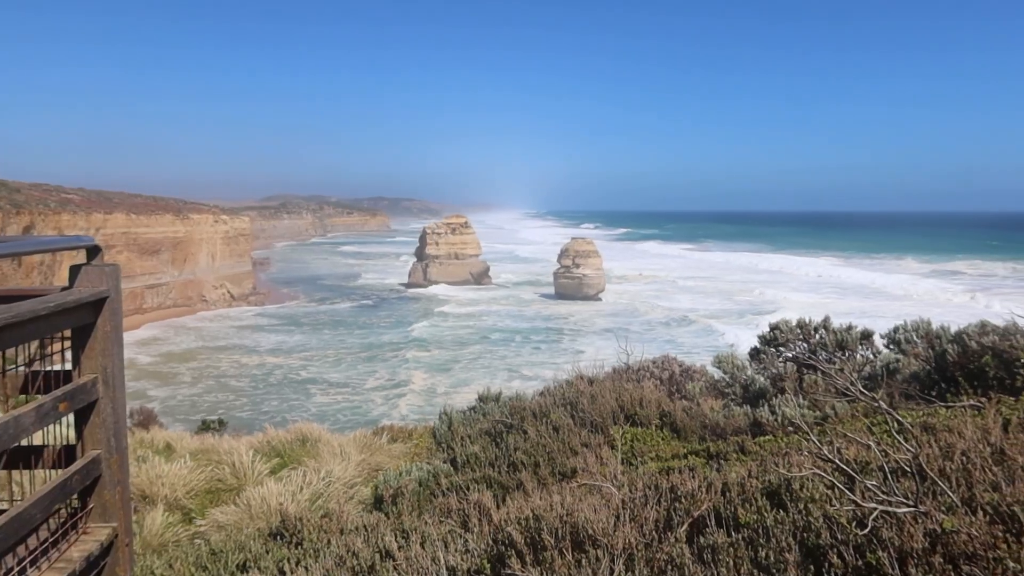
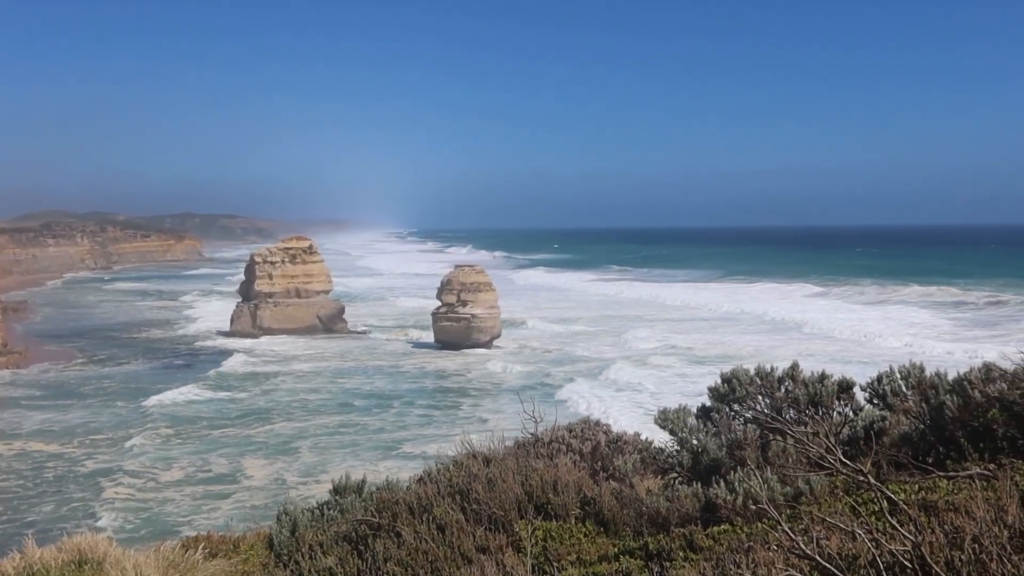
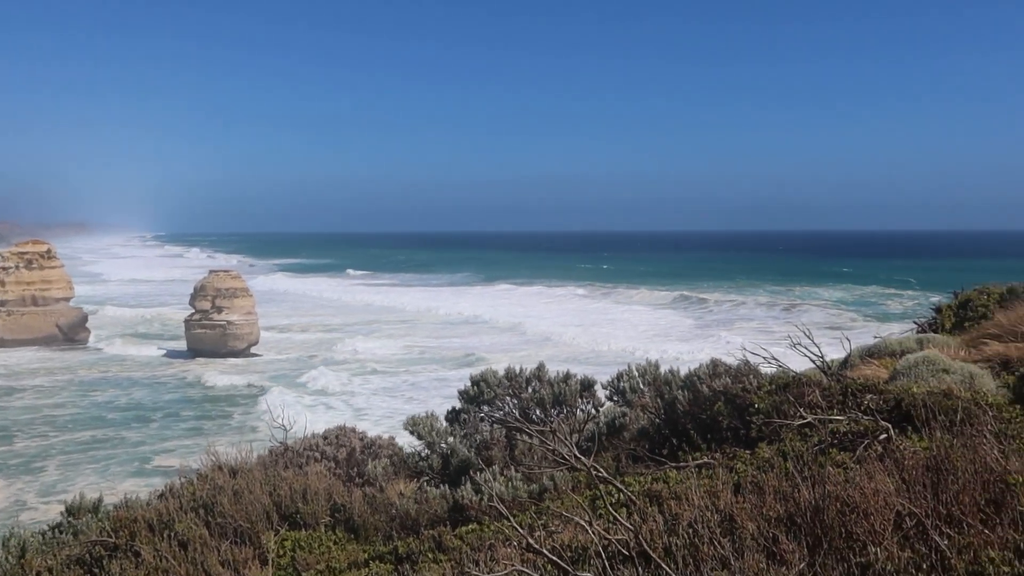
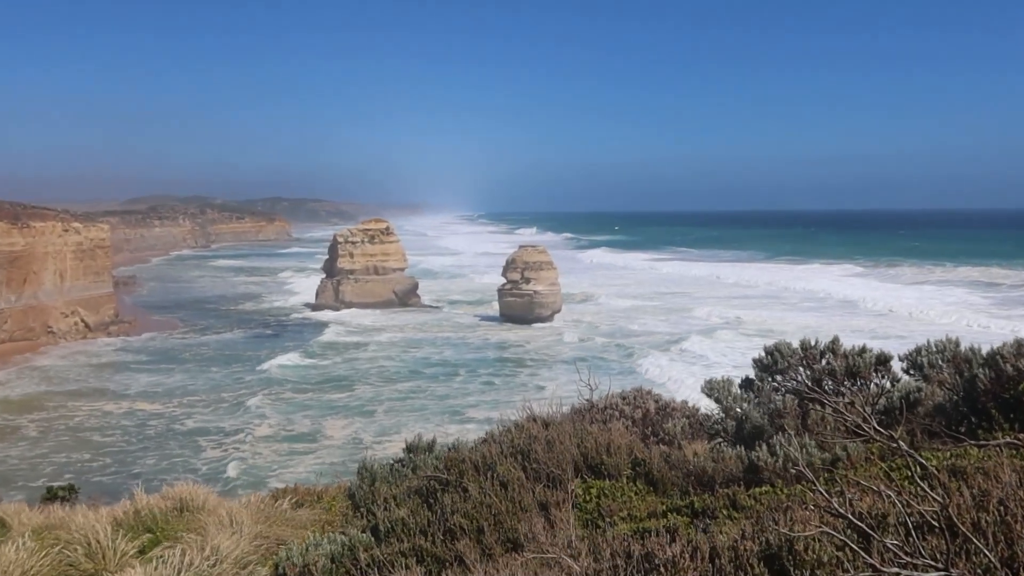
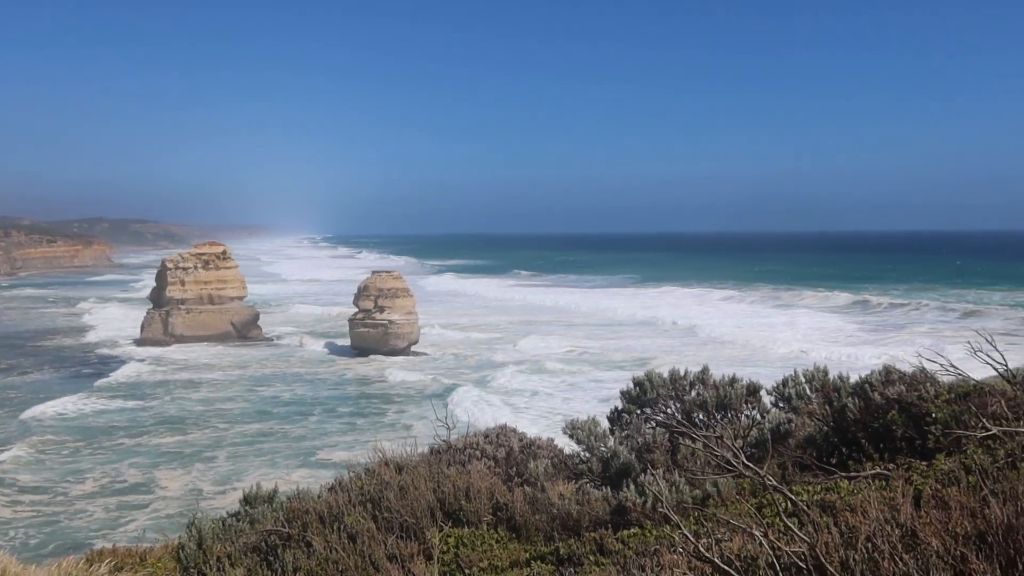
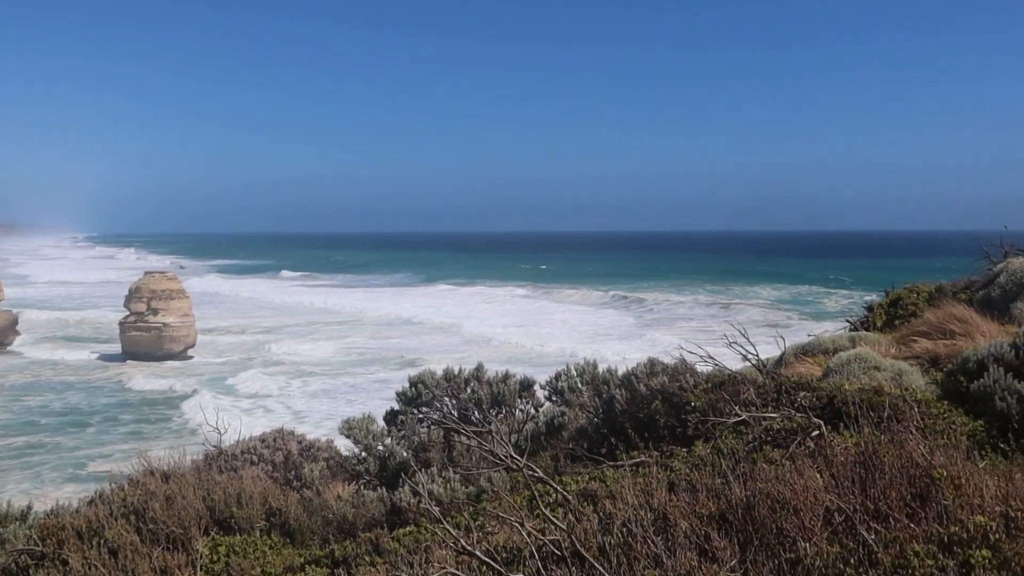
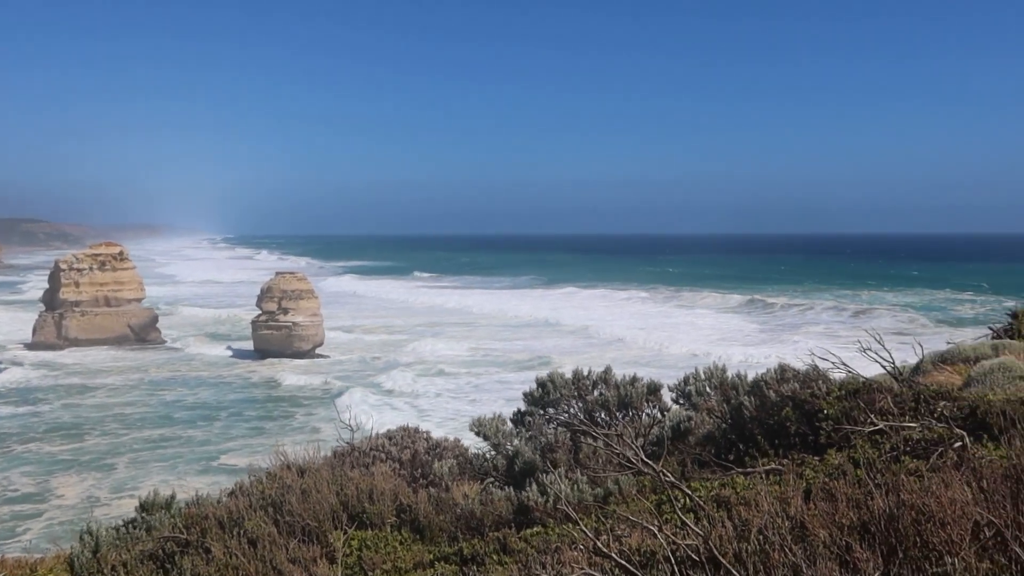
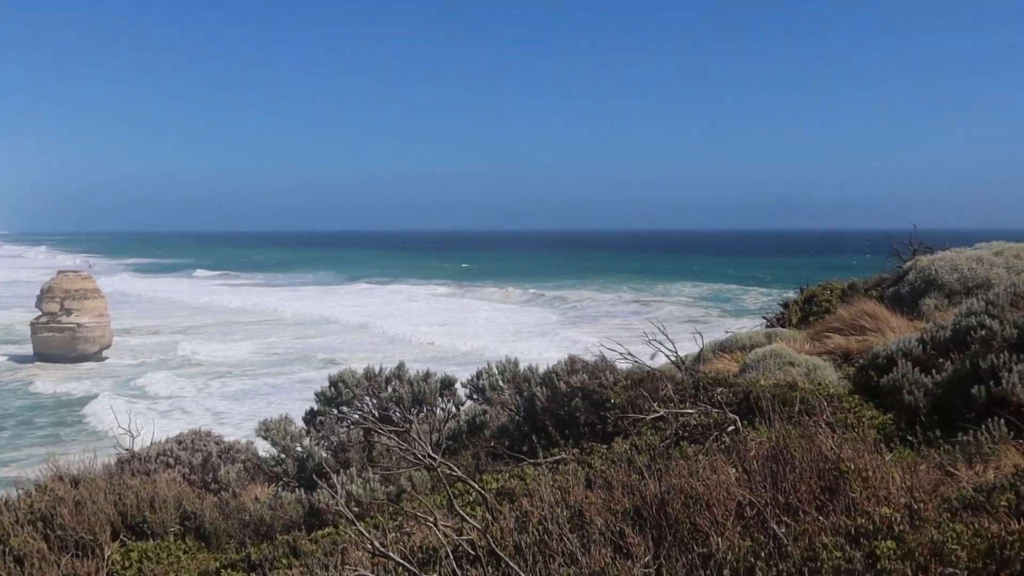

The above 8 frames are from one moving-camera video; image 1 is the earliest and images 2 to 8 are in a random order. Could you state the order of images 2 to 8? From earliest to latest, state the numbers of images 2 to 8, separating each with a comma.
4, 2, 5, 7, 3, 6, 8
